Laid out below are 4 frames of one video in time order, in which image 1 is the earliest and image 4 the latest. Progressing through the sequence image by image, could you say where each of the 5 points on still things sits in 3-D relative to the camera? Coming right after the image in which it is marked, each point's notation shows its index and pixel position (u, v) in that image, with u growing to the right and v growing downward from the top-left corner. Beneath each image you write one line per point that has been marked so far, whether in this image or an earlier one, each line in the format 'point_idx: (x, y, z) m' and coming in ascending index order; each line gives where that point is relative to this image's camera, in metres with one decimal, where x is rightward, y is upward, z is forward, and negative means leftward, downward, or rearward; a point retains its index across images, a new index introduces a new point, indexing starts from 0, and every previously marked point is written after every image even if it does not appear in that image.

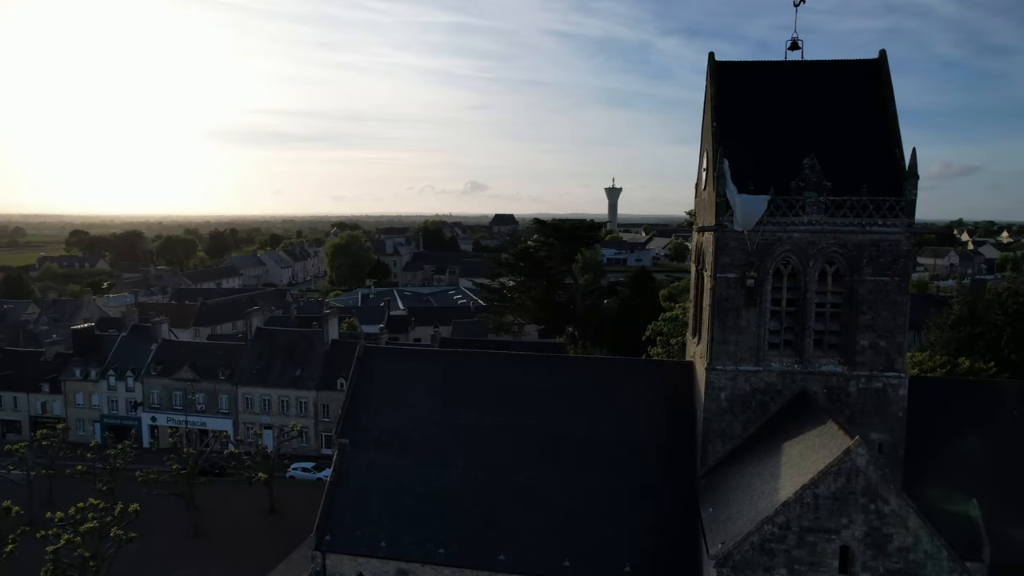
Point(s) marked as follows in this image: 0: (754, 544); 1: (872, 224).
0: (+5.0, -5.3, +13.3) m
1: (+9.2, +1.6, +16.3) m
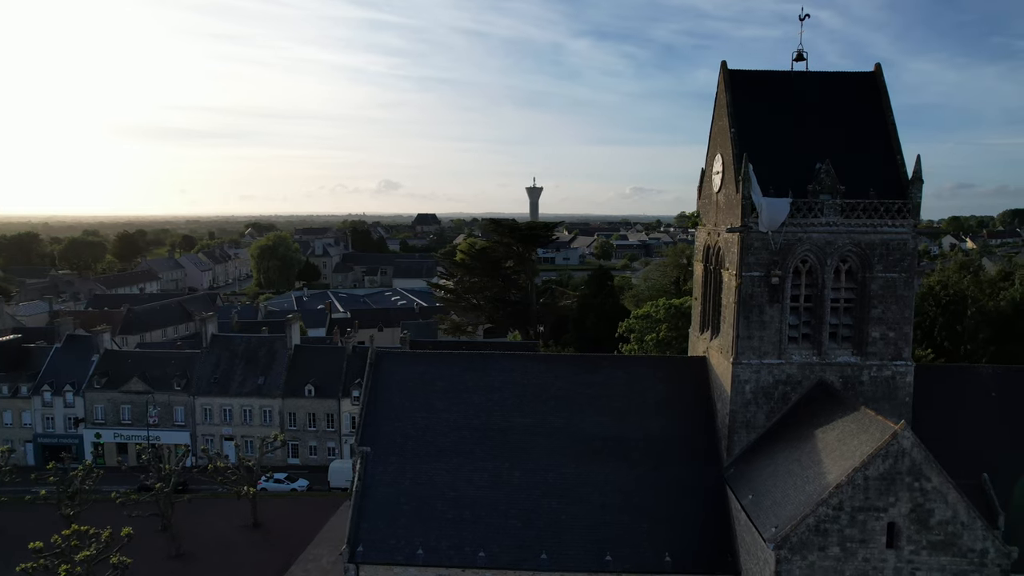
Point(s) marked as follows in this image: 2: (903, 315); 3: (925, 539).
0: (+6.6, -5.3, +14.1) m
1: (+10.3, +1.8, +17.7) m
2: (+10.9, -0.8, +17.8) m
3: (+9.1, -5.5, +14.0) m
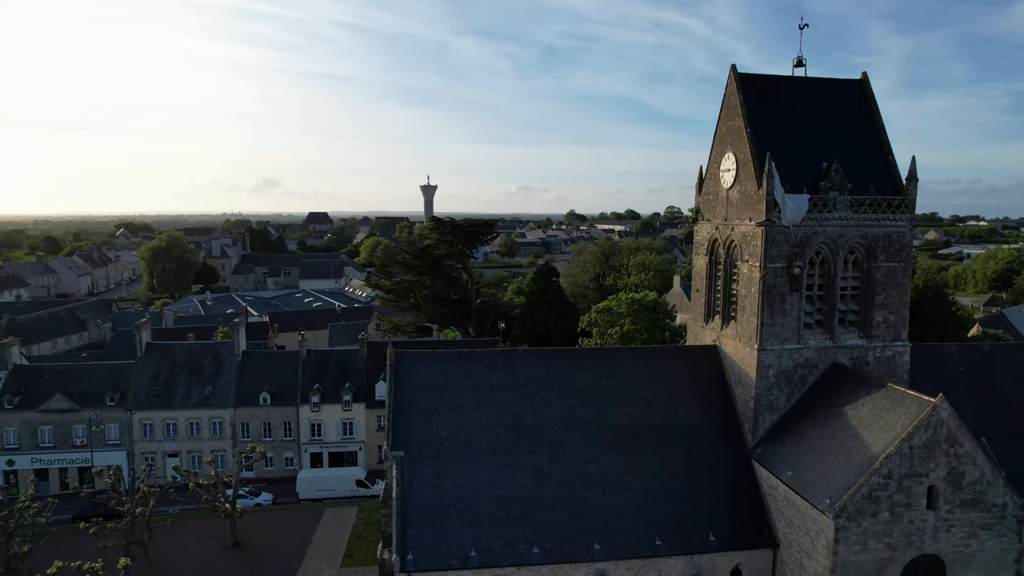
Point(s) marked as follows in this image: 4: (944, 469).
0: (+8.5, -5.0, +15.4) m
1: (+11.4, +2.1, +19.5) m
2: (+12.0, -0.4, +19.7) m
3: (+11.0, -5.2, +15.7) m
4: (+10.5, -4.4, +15.6) m
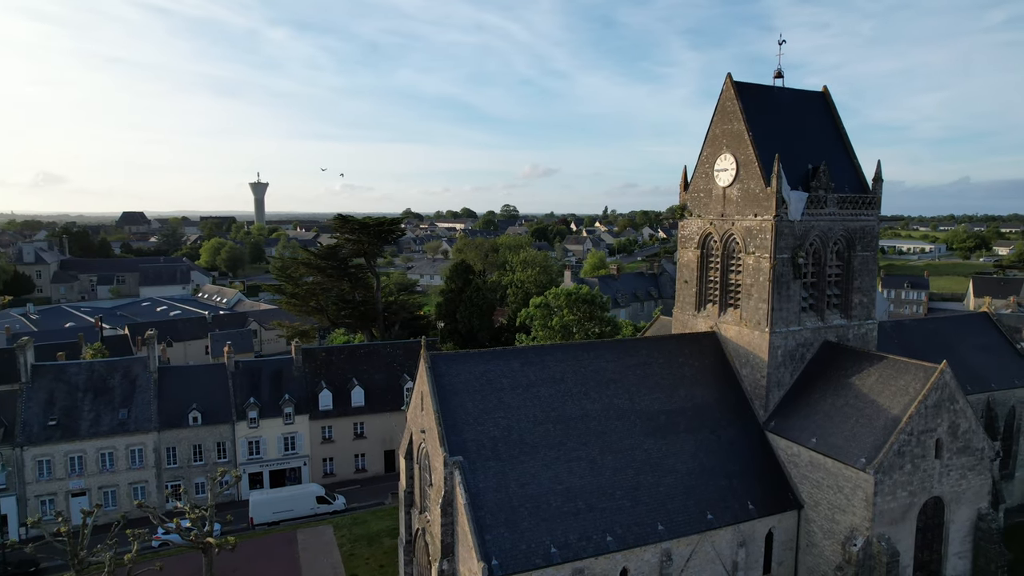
0: (+10.7, -4.6, +17.9) m
1: (+12.2, +2.6, +22.5) m
2: (+12.9, +0.1, +23.0) m
3: (+13.1, -4.7, +18.8) m
4: (+12.6, -3.9, +18.6) m
